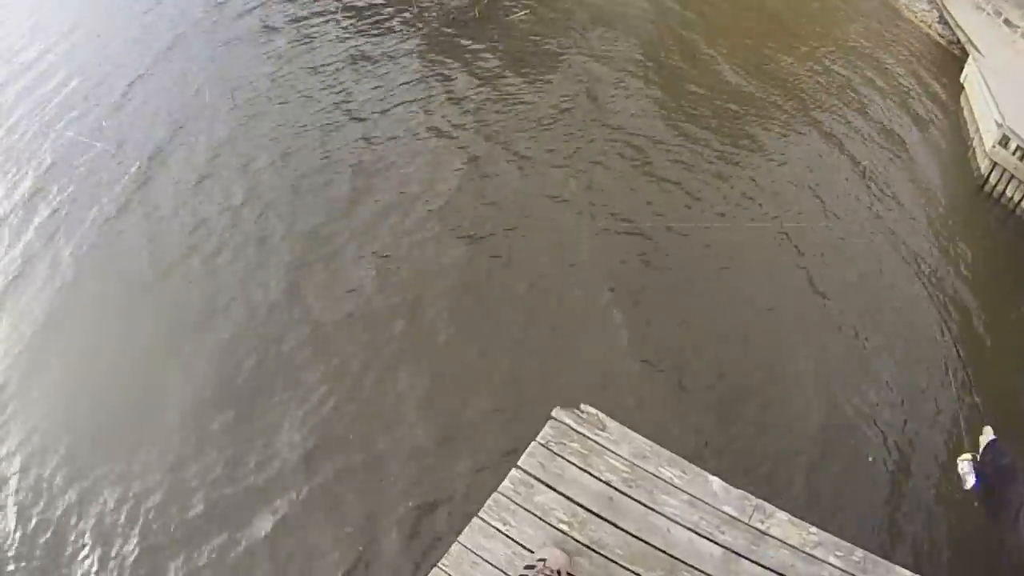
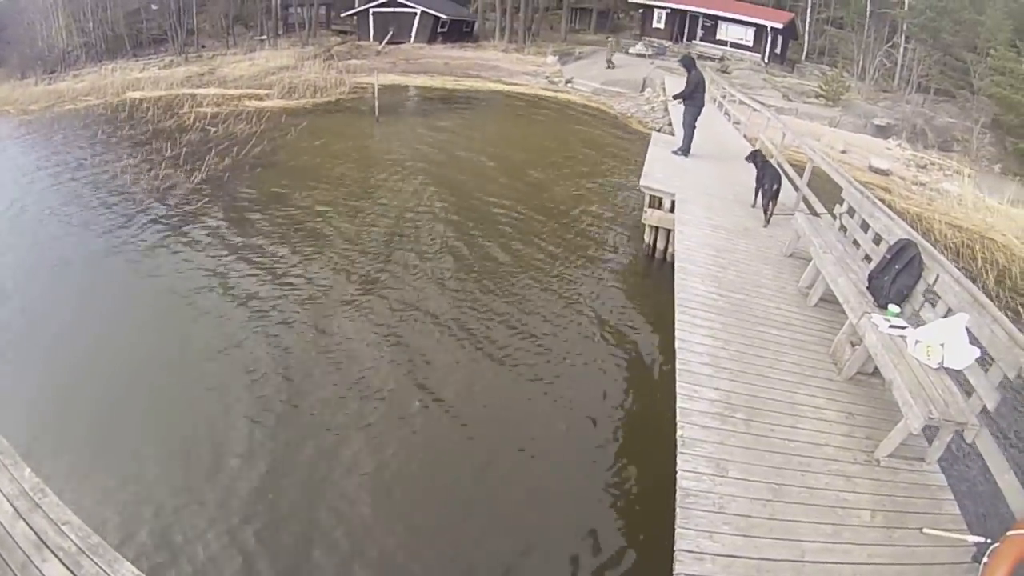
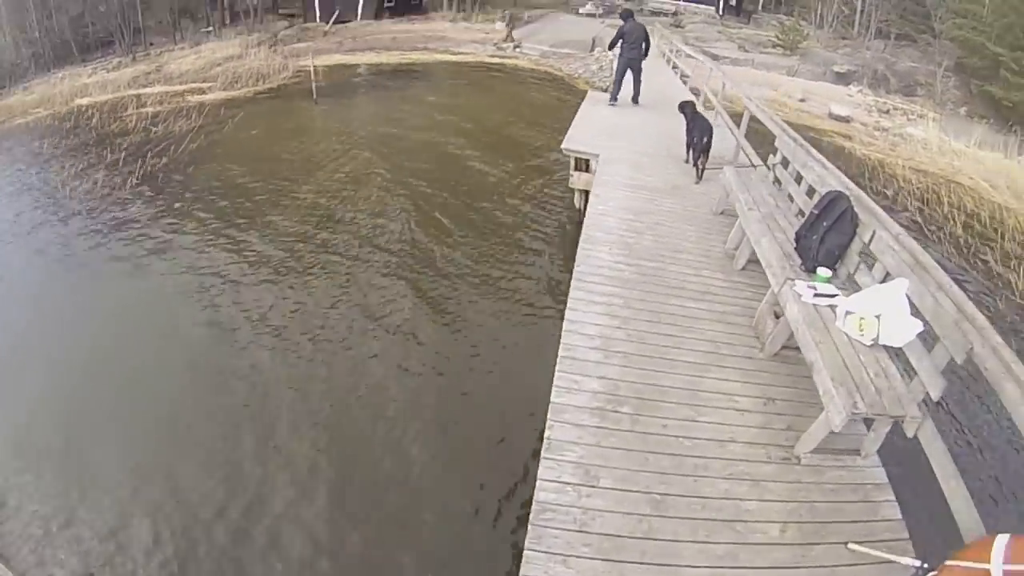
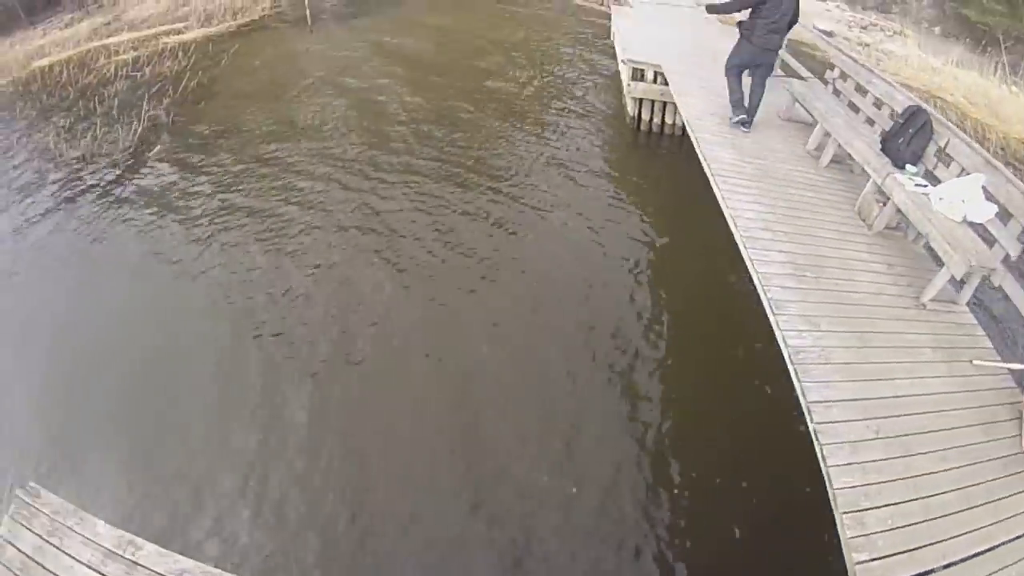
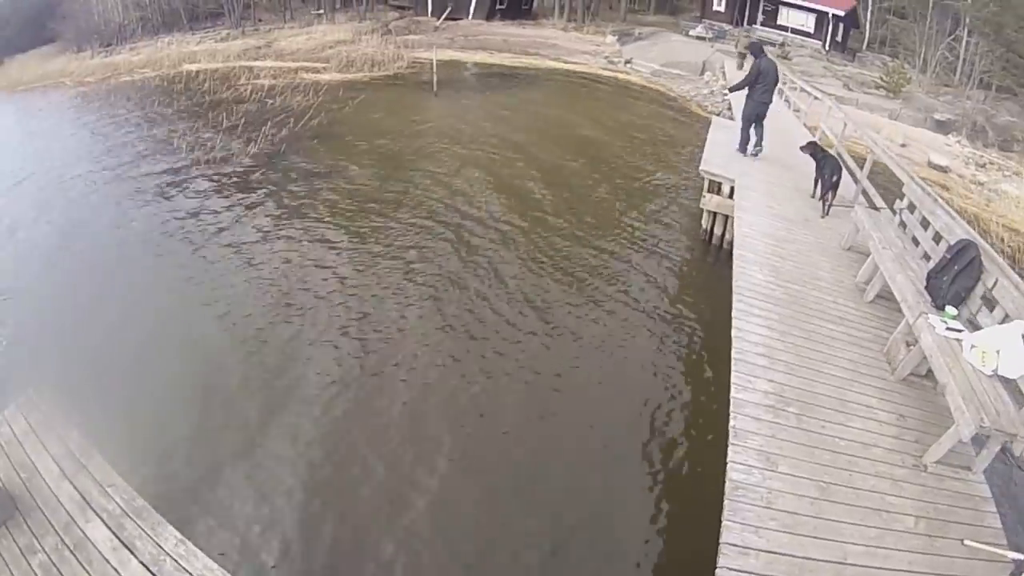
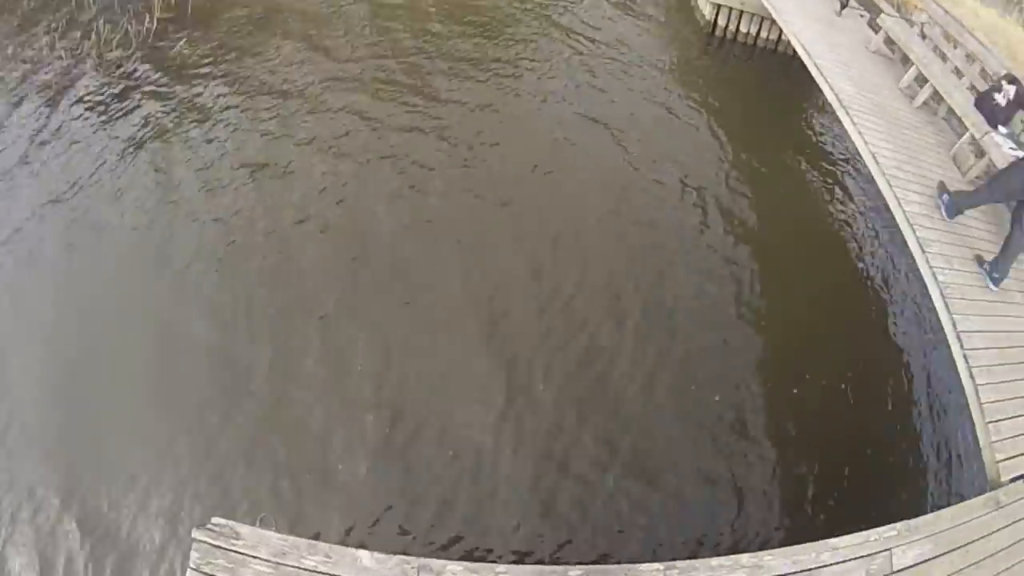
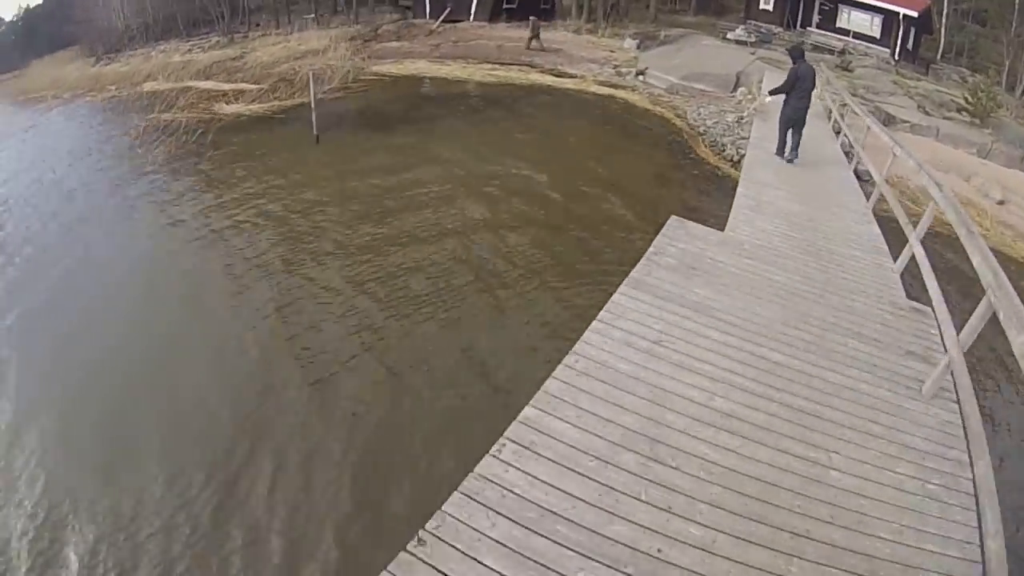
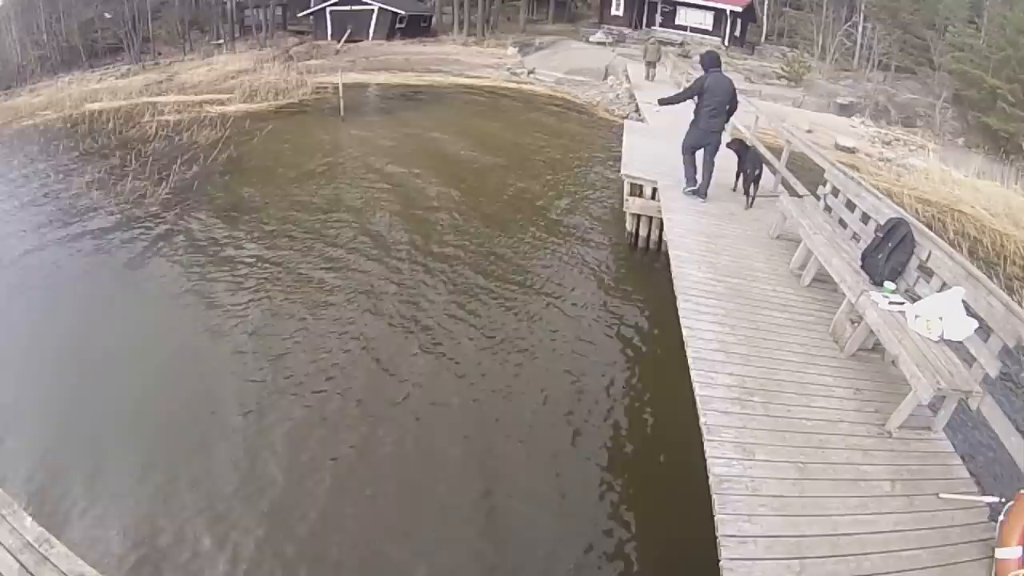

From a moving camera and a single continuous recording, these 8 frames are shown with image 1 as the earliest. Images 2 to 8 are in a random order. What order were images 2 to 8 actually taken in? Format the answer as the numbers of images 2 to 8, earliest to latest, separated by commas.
6, 4, 8, 5, 2, 3, 7
